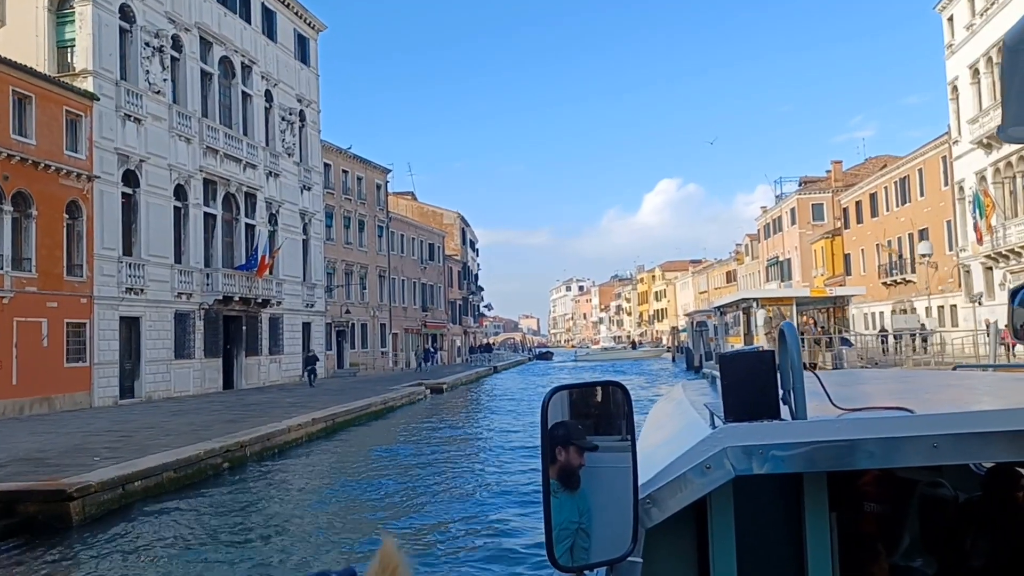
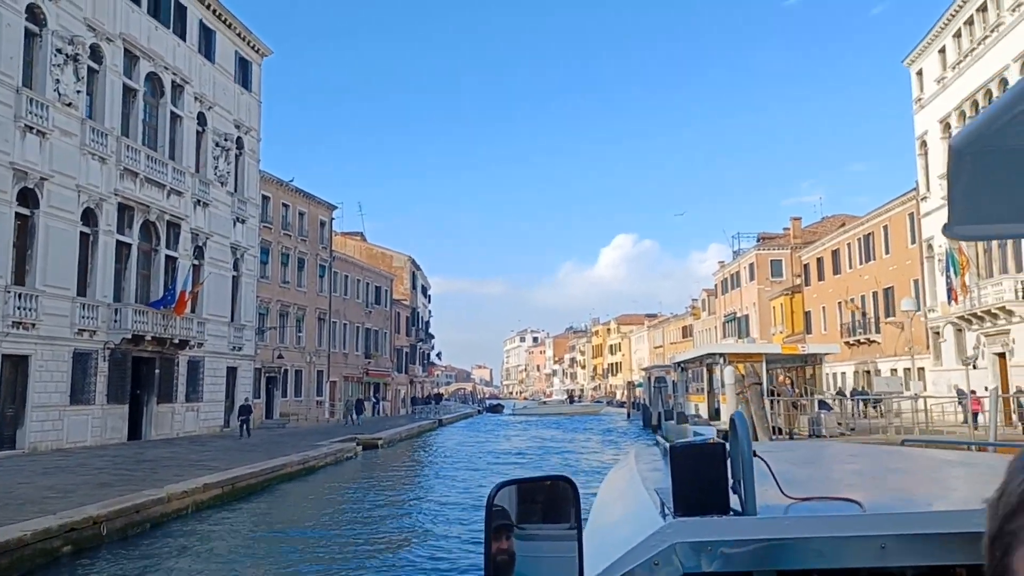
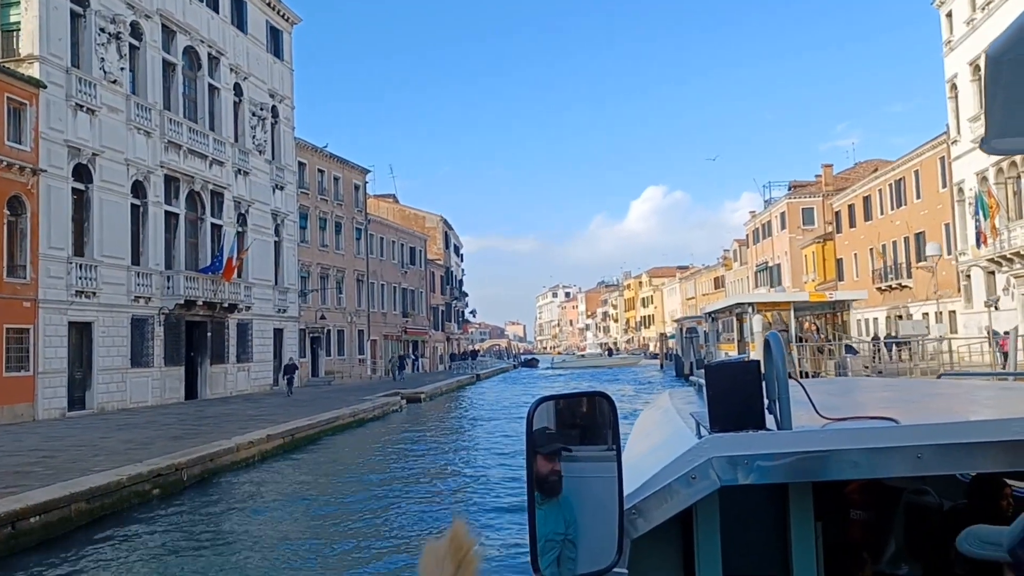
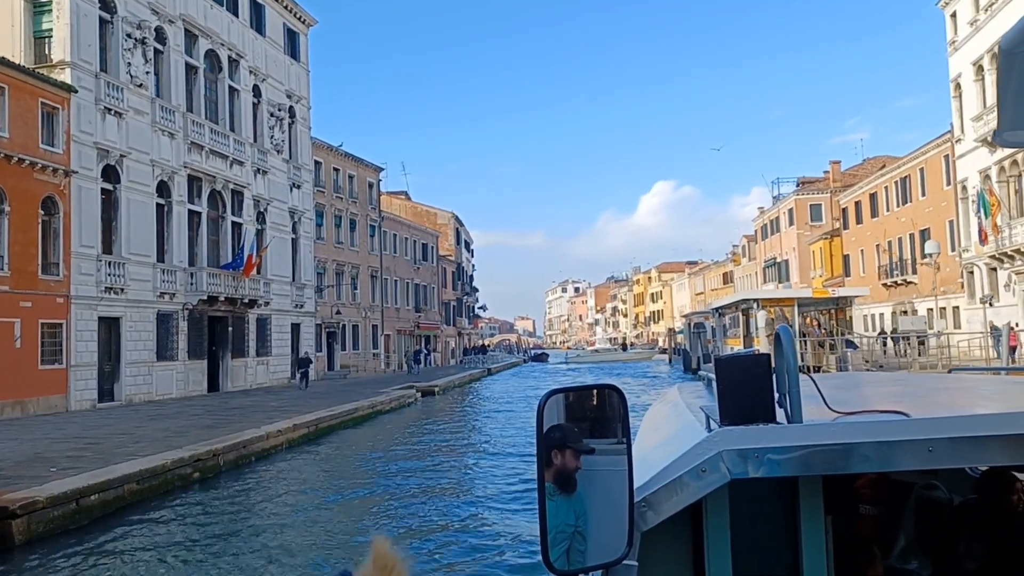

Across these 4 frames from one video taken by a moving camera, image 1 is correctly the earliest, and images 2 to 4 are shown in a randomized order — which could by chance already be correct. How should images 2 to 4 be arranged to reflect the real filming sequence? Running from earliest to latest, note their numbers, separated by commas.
4, 3, 2
